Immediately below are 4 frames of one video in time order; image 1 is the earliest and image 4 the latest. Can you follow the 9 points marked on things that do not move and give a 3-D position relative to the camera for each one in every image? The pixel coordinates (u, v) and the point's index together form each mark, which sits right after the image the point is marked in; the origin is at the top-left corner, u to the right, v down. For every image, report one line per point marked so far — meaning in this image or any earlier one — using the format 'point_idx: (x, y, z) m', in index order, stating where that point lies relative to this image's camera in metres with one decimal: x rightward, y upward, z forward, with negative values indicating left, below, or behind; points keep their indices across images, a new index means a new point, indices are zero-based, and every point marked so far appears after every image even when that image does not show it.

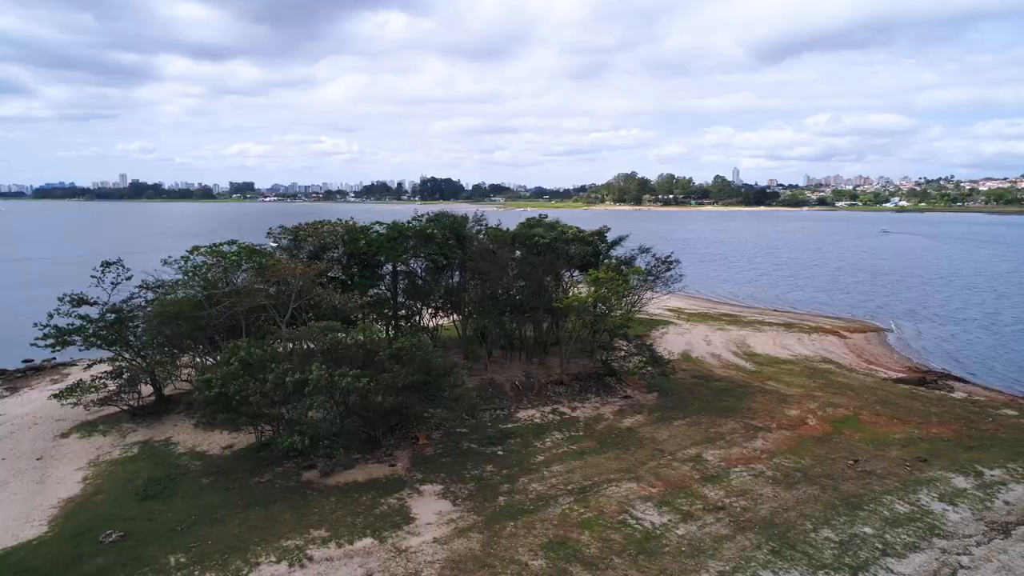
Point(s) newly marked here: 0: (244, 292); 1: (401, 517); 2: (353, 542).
0: (-6.7, -0.1, +17.6) m
1: (-2.0, -4.1, +12.9) m
2: (-2.7, -4.3, +12.0) m
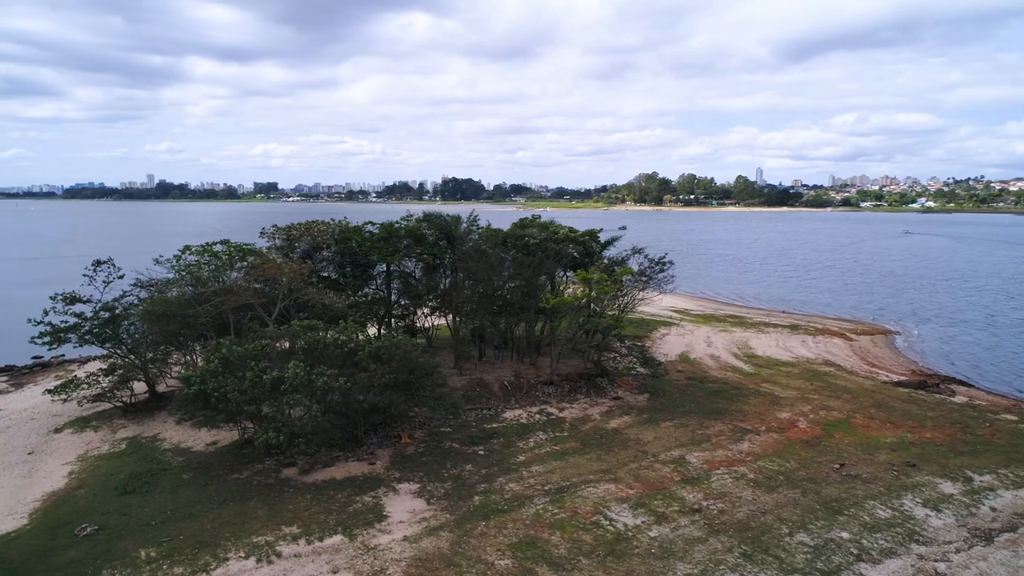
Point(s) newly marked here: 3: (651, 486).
0: (-7.0, -0.1, +17.8) m
1: (-2.5, -4.1, +13.0) m
2: (-3.2, -4.3, +12.1) m
3: (+2.8, -4.1, +14.7) m
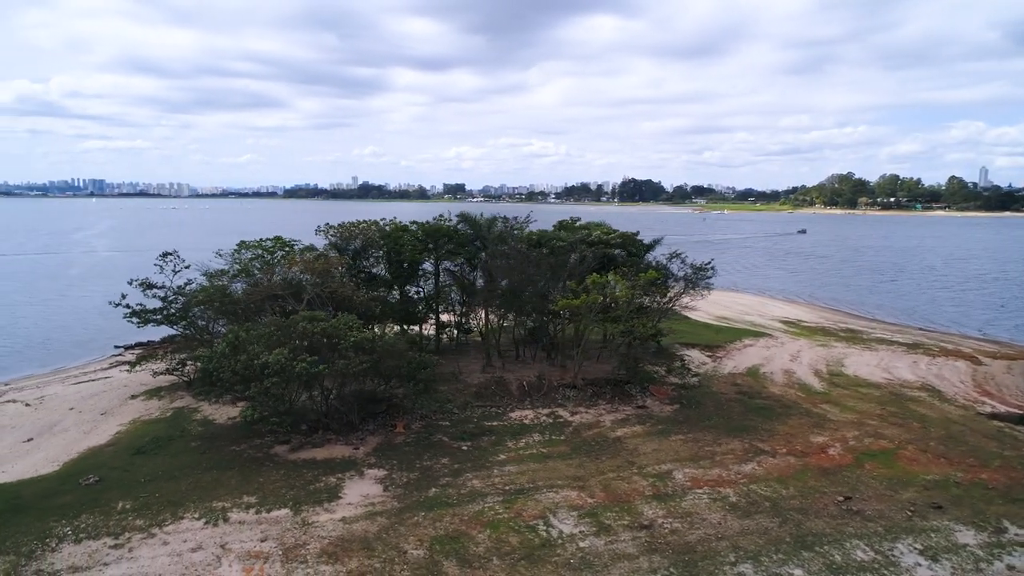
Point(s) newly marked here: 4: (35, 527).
0: (-6.6, +0.1, +19.7) m
1: (-3.6, -4.0, +13.9) m
2: (-4.5, -4.1, +13.2) m
3: (+2.0, -4.2, +14.2) m
4: (-8.3, -4.1, +12.4) m
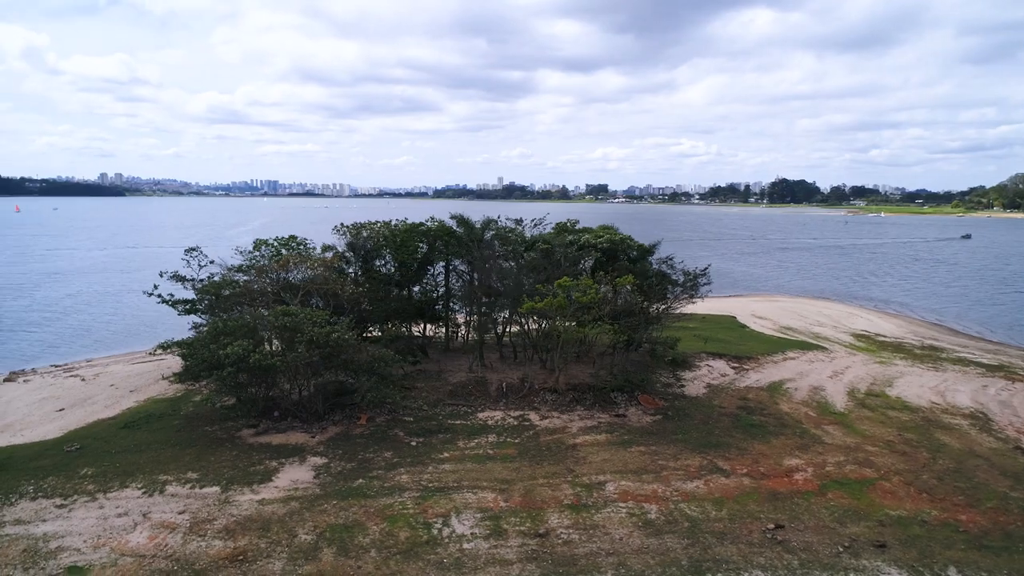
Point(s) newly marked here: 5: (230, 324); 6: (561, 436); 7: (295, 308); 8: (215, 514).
0: (-6.9, +0.3, +21.1) m
1: (-5.2, -4.0, +14.9) m
2: (-6.2, -4.0, +14.4) m
3: (+0.3, -4.3, +14.1) m
4: (-10.1, -3.9, +14.3) m
5: (-6.8, -0.9, +17.7) m
6: (+1.2, -3.7, +17.6) m
7: (-5.4, -0.5, +18.1) m
8: (-5.5, -4.3, +13.4) m
